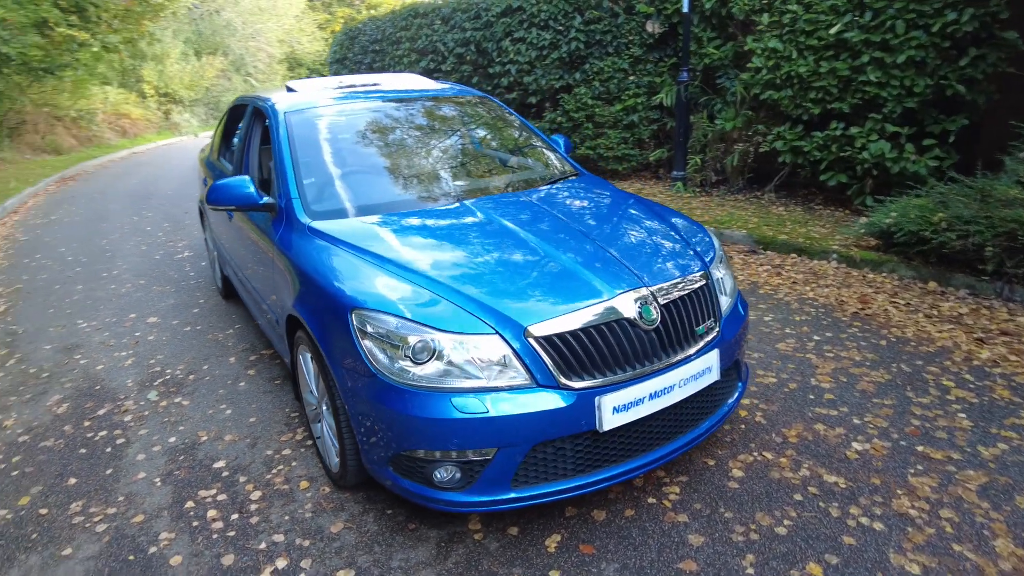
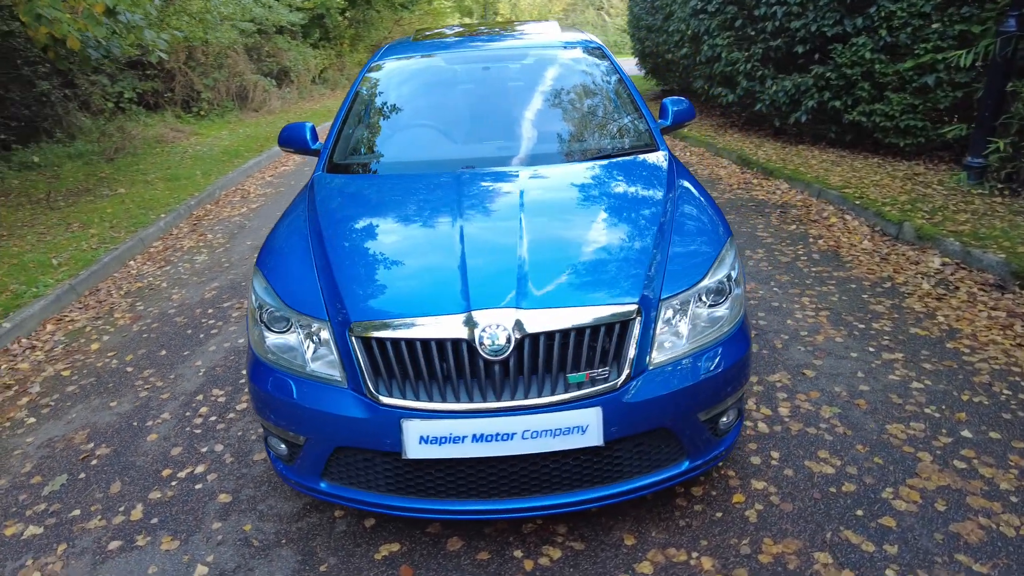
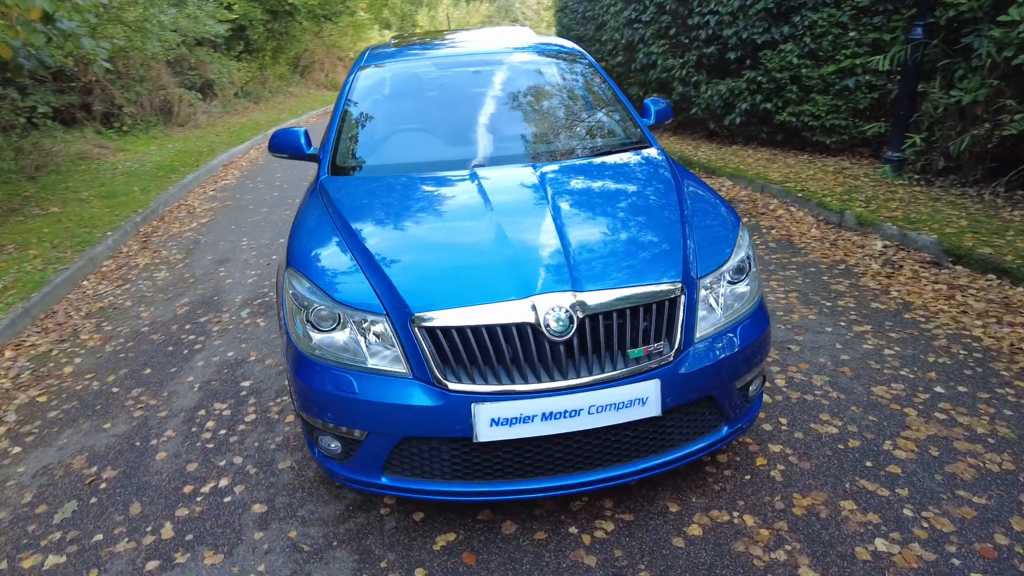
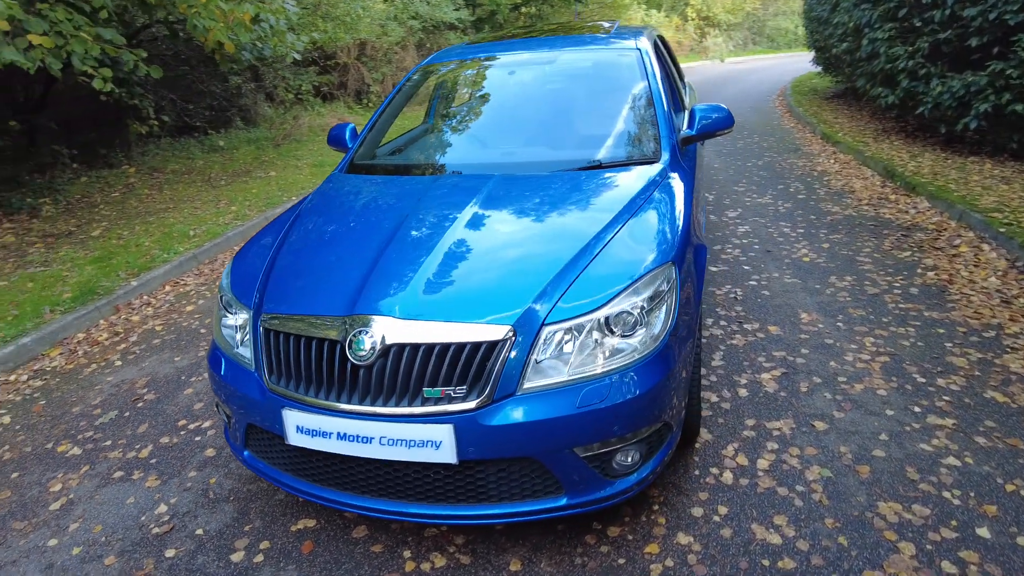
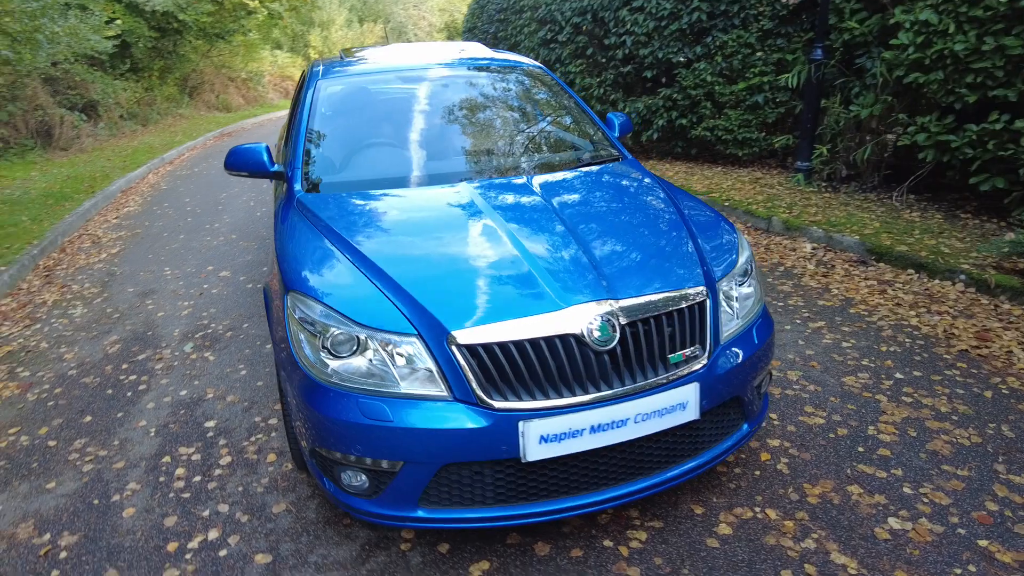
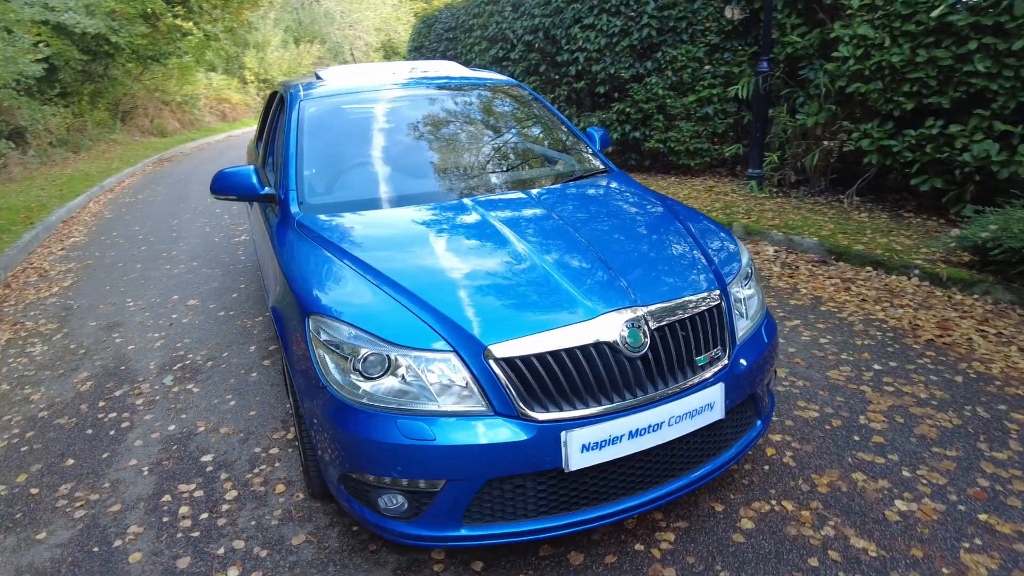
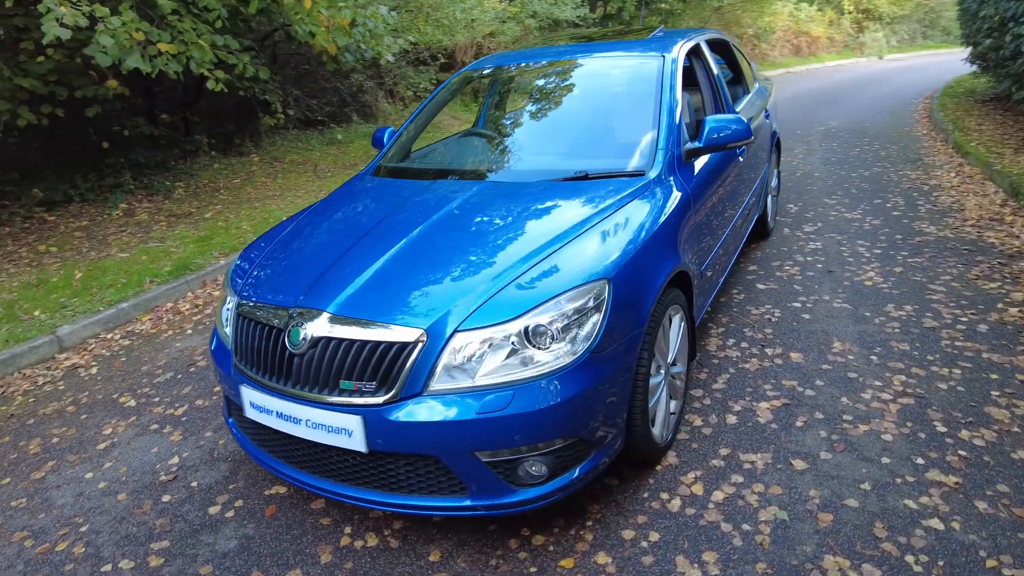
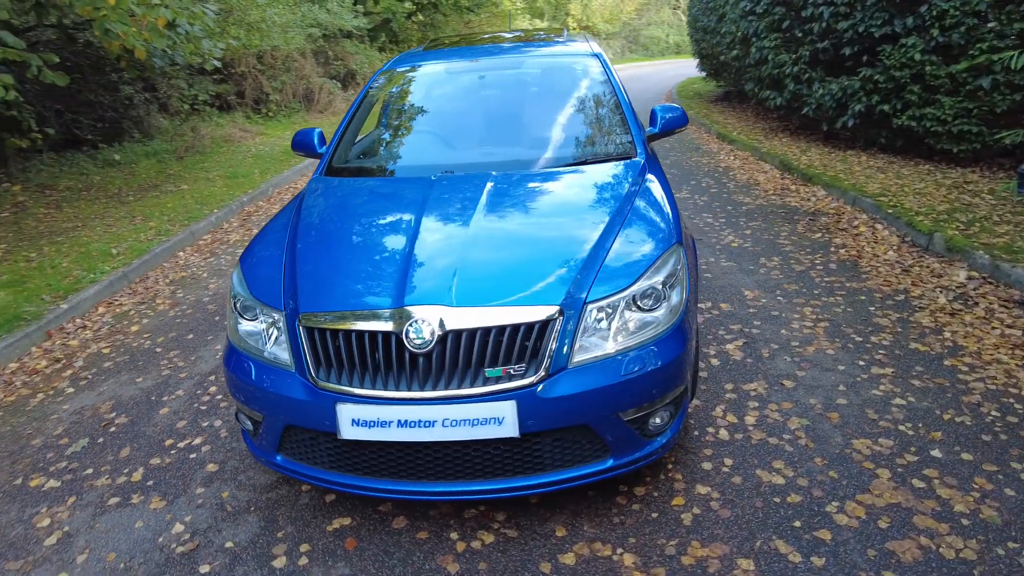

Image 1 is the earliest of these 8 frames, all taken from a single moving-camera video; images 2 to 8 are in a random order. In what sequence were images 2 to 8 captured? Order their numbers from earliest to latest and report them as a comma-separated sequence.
6, 5, 3, 2, 8, 4, 7
